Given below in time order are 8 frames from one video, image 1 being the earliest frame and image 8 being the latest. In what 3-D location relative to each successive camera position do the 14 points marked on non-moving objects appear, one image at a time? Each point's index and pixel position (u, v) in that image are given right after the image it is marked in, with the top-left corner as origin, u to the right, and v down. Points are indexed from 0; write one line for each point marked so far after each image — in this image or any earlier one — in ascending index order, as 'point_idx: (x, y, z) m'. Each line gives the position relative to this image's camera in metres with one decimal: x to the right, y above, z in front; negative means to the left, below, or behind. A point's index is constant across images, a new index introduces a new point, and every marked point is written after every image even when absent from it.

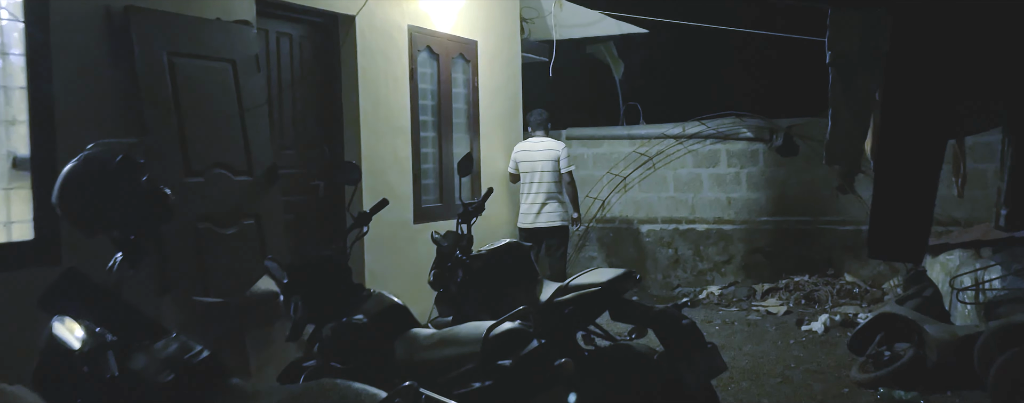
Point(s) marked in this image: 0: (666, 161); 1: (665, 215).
0: (+1.1, +0.3, +6.6) m
1: (+1.1, -0.1, +6.6) m
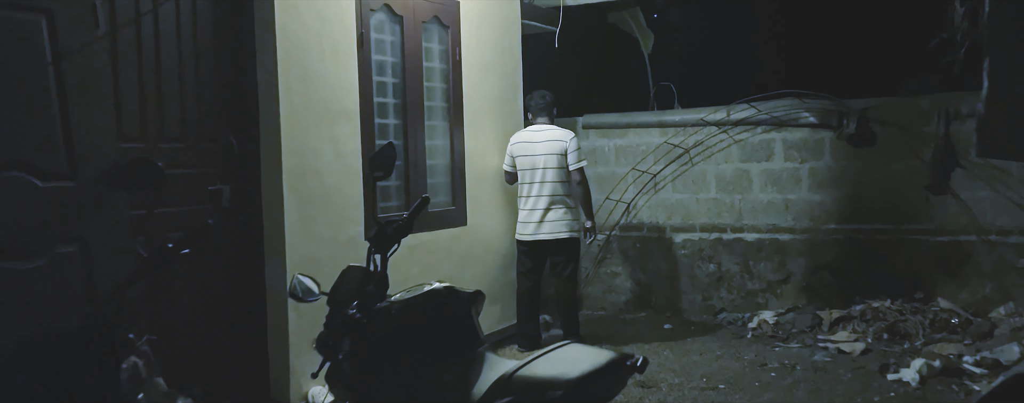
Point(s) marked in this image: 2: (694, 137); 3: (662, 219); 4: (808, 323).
0: (+1.2, +0.3, +5.2) m
1: (+1.1, -0.1, +5.3) m
2: (+1.1, +0.4, +5.3) m
3: (+0.9, -0.1, +5.4) m
4: (+1.6, -0.7, +4.8) m
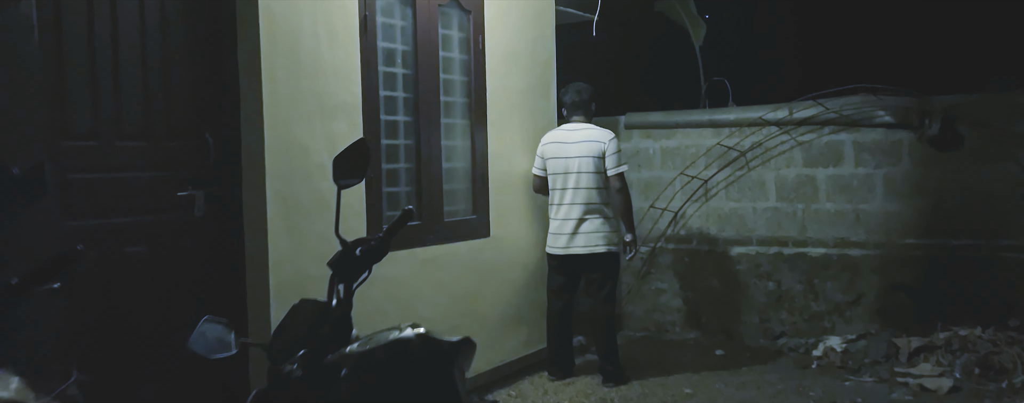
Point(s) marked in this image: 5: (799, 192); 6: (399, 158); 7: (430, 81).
0: (+1.3, +0.2, +4.6) m
1: (+1.3, -0.2, +4.7) m
2: (+1.3, +0.3, +4.7) m
3: (+1.1, -0.2, +4.8) m
4: (+1.8, -0.7, +4.2) m
5: (+1.5, +0.1, +4.5) m
6: (-0.4, +0.2, +3.5) m
7: (-0.3, +0.5, +3.6) m
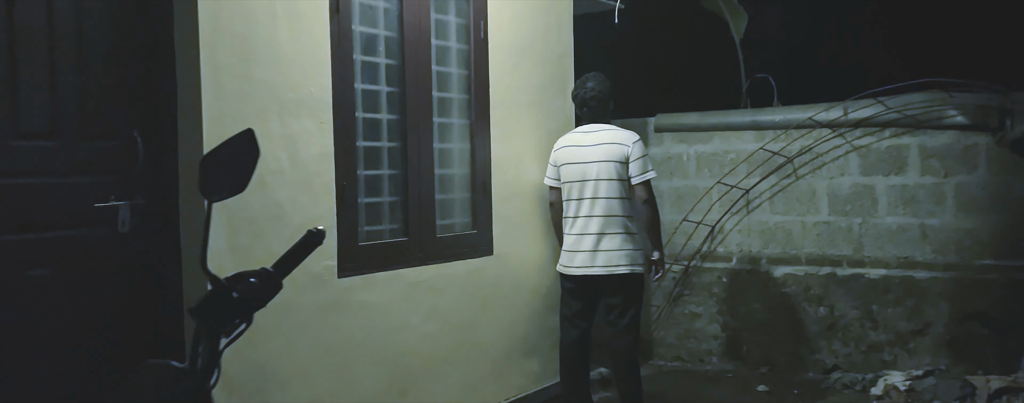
0: (+1.4, +0.2, +4.0) m
1: (+1.4, -0.2, +4.1) m
2: (+1.3, +0.3, +4.1) m
3: (+1.2, -0.2, +4.2) m
4: (+1.8, -0.8, +3.6) m
5: (+1.5, 0.0, +3.9) m
6: (-0.4, +0.1, +3.0) m
7: (-0.3, +0.5, +3.1) m
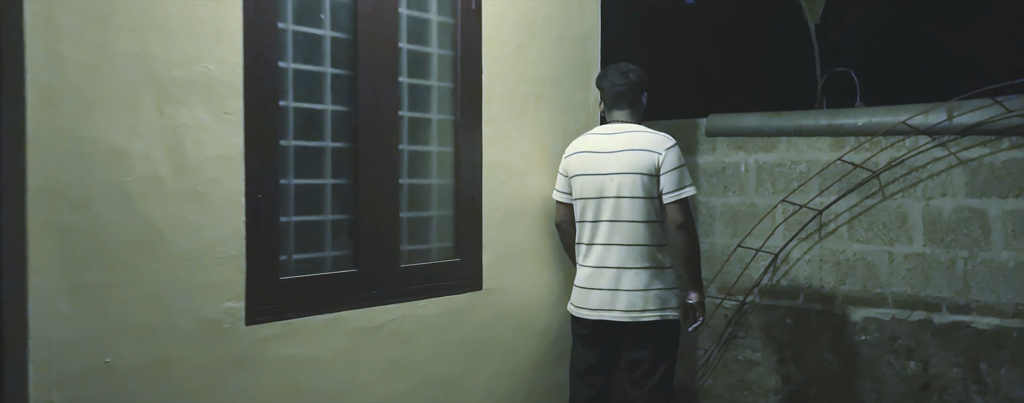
0: (+1.4, +0.1, +3.2) m
1: (+1.4, -0.3, +3.2) m
2: (+1.4, +0.2, +3.2) m
3: (+1.2, -0.3, +3.4) m
4: (+1.8, -0.9, +2.7) m
5: (+1.6, -0.1, +3.1) m
6: (-0.5, +0.1, +2.2) m
7: (-0.3, +0.4, +2.3) m
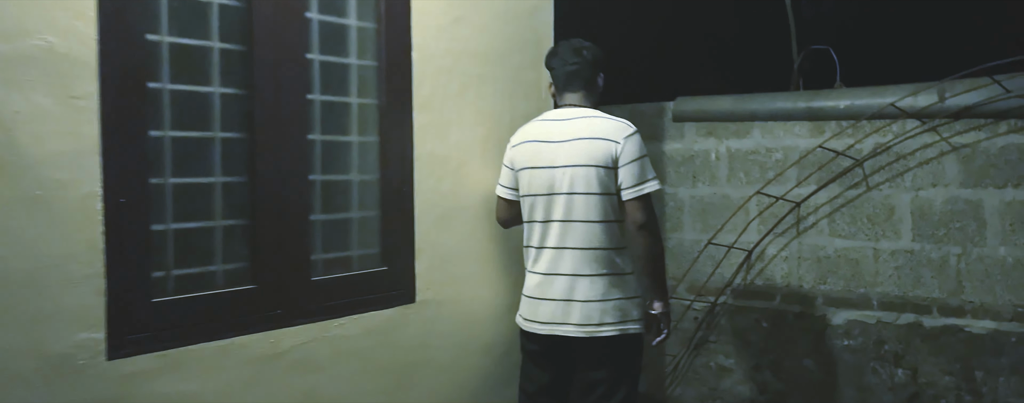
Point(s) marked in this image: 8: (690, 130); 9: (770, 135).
0: (+1.2, +0.1, +2.8) m
1: (+1.2, -0.3, +2.9) m
2: (+1.2, +0.2, +2.9) m
3: (+1.0, -0.3, +3.0) m
4: (+1.6, -0.9, +2.4) m
5: (+1.4, -0.1, +2.7) m
6: (-0.6, +0.1, +1.9) m
7: (-0.5, +0.4, +2.0) m
8: (+0.7, +0.3, +3.3) m
9: (+0.9, +0.2, +3.1) m
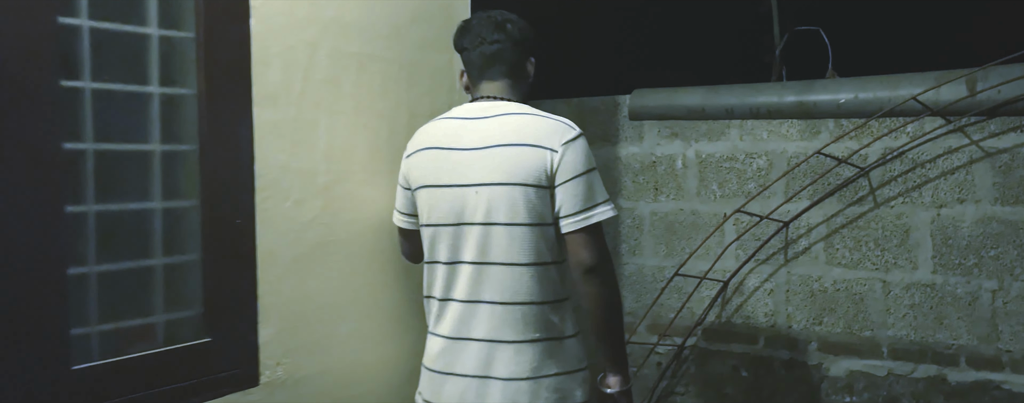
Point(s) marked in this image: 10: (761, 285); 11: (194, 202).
0: (+1.0, 0.0, +2.2) m
1: (+1.0, -0.4, +2.2) m
2: (+0.9, +0.2, +2.2) m
3: (+0.8, -0.3, +2.4) m
4: (+1.4, -0.9, +1.8) m
5: (+1.2, -0.1, +2.1) m
6: (-0.8, 0.0, +1.1) m
7: (-0.7, +0.3, +1.2) m
8: (+0.4, +0.2, +2.6) m
9: (+0.7, +0.2, +2.4) m
10: (+0.7, -0.2, +2.5) m
11: (-0.5, 0.0, +1.5) m
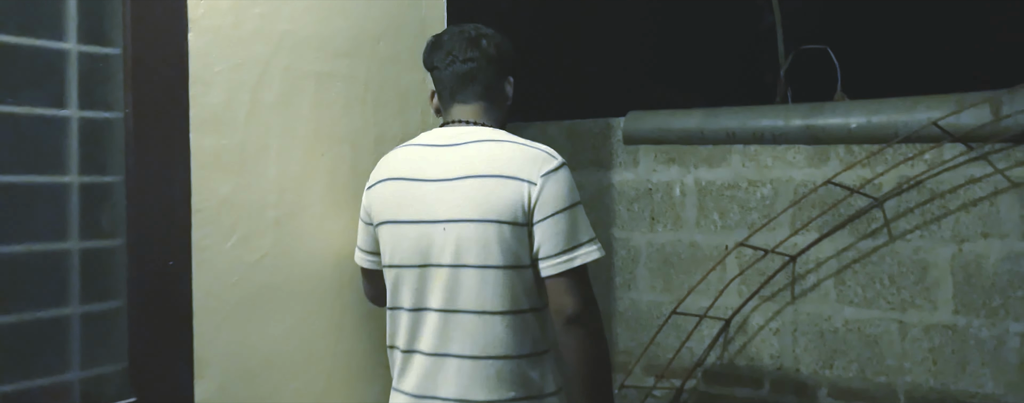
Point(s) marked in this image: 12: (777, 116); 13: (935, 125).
0: (+1.0, 0.0, +2.0) m
1: (+1.0, -0.4, +2.0) m
2: (+0.9, +0.1, +2.0) m
3: (+0.7, -0.4, +2.2) m
4: (+1.4, -1.0, +1.6) m
5: (+1.1, -0.2, +1.9) m
6: (-0.9, 0.0, +0.9) m
7: (-0.7, +0.3, +1.0) m
8: (+0.4, +0.1, +2.4) m
9: (+0.6, +0.1, +2.2) m
10: (+0.7, -0.3, +2.3) m
11: (-0.6, -0.1, +1.3) m
12: (+0.7, +0.2, +2.2) m
13: (+0.9, +0.2, +2.0) m
